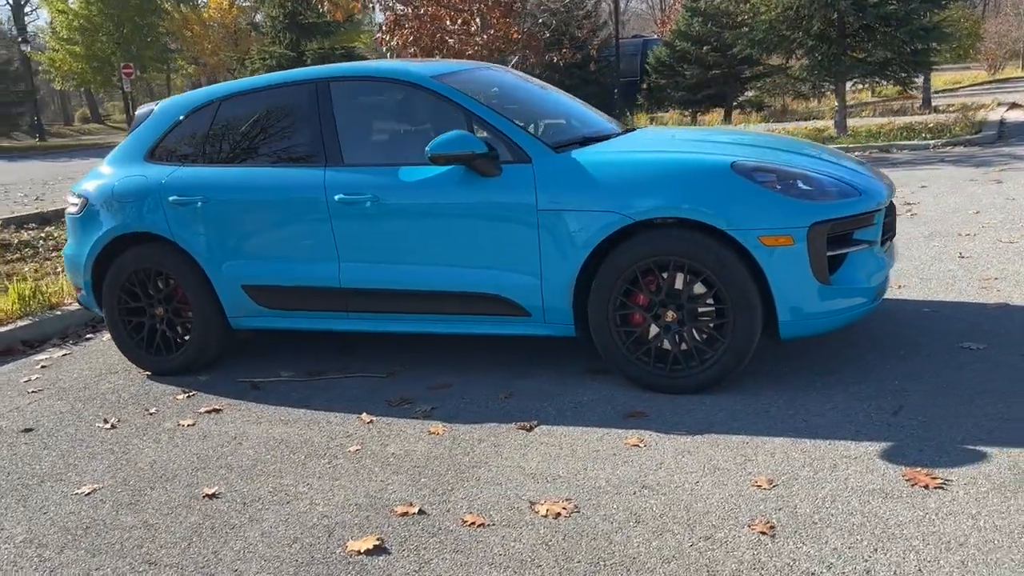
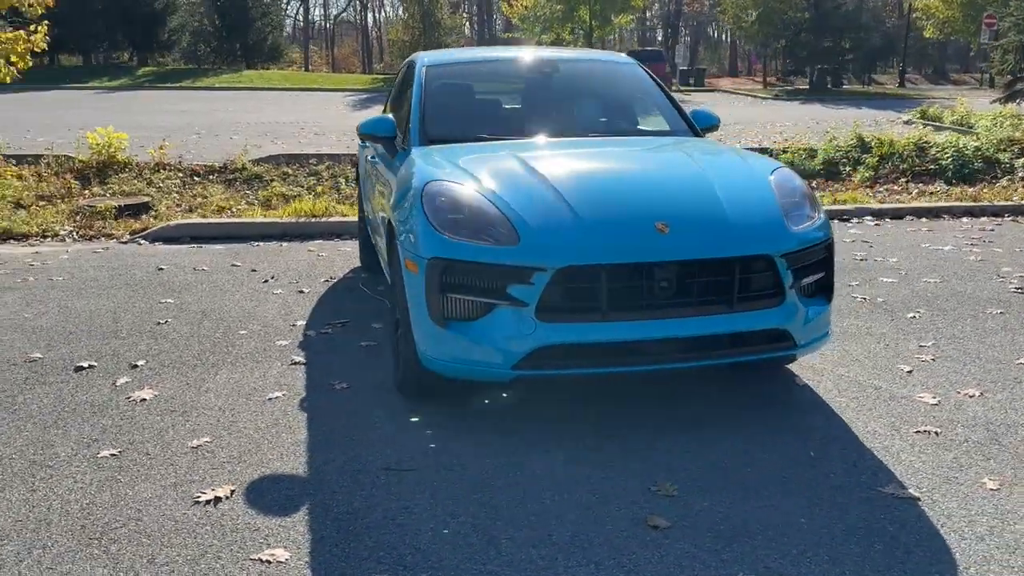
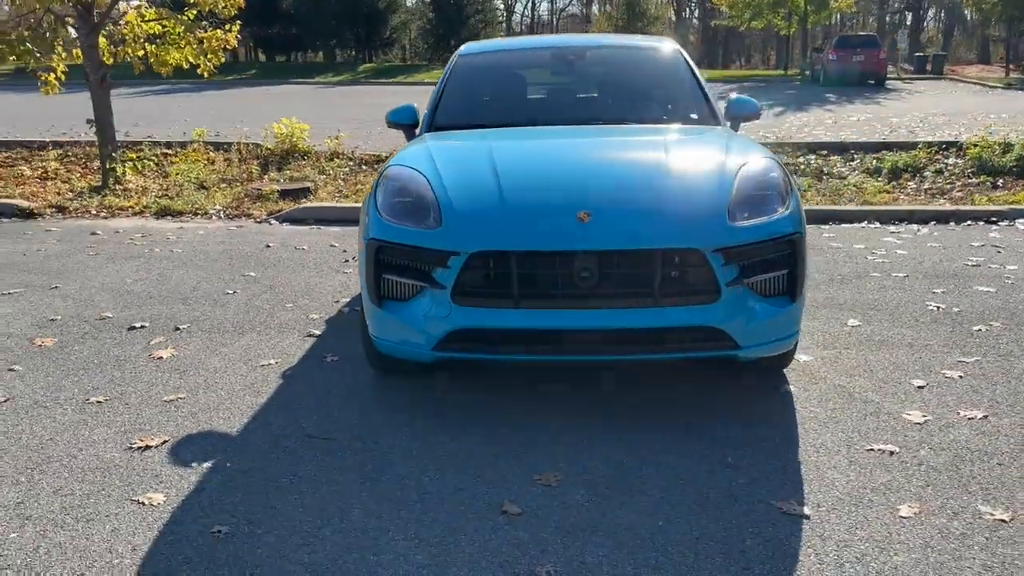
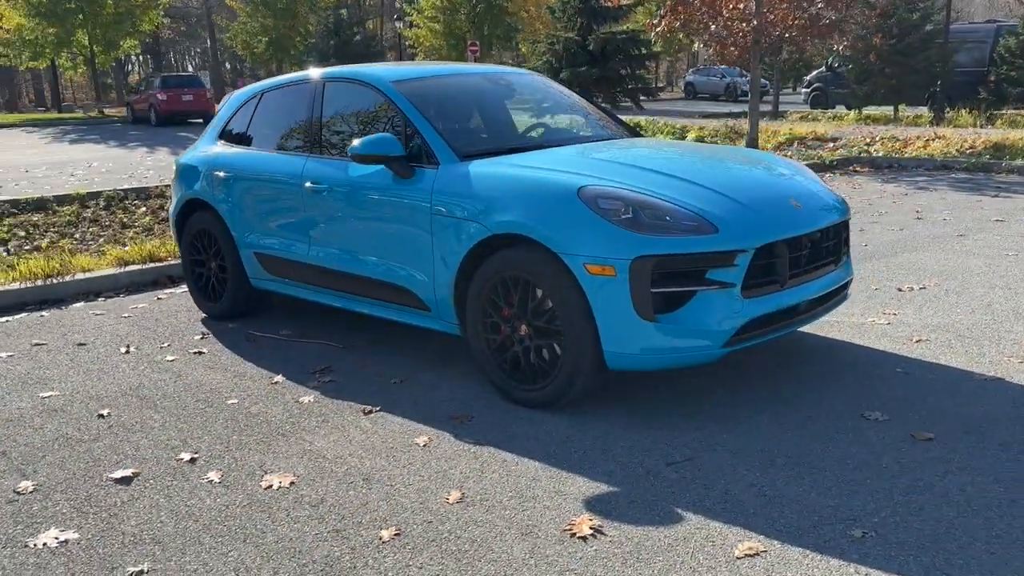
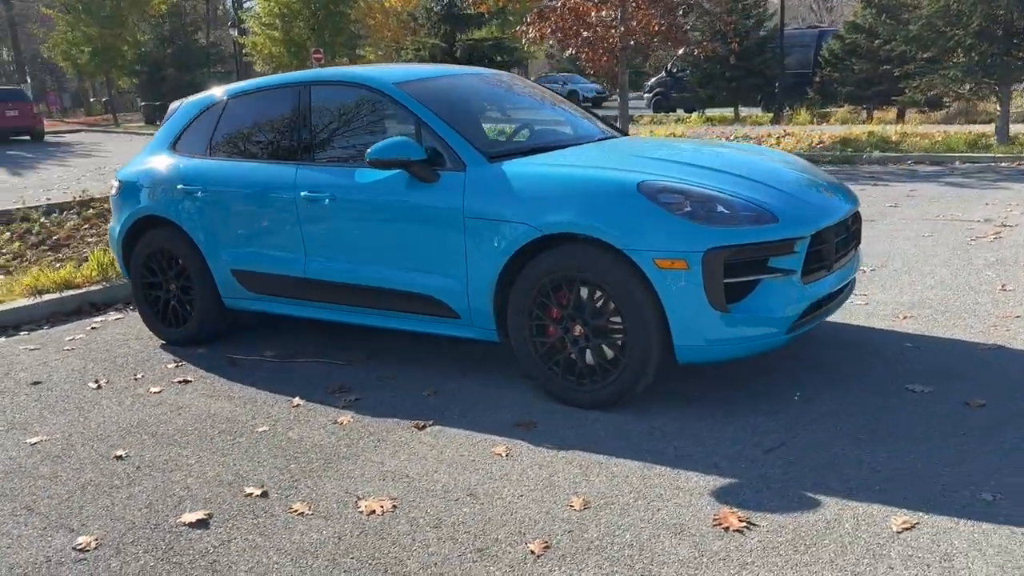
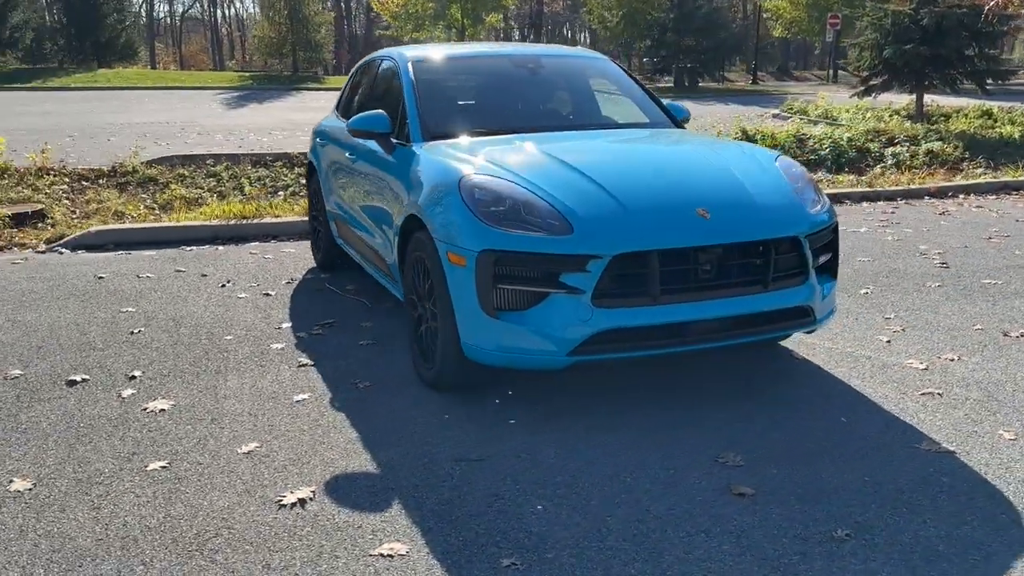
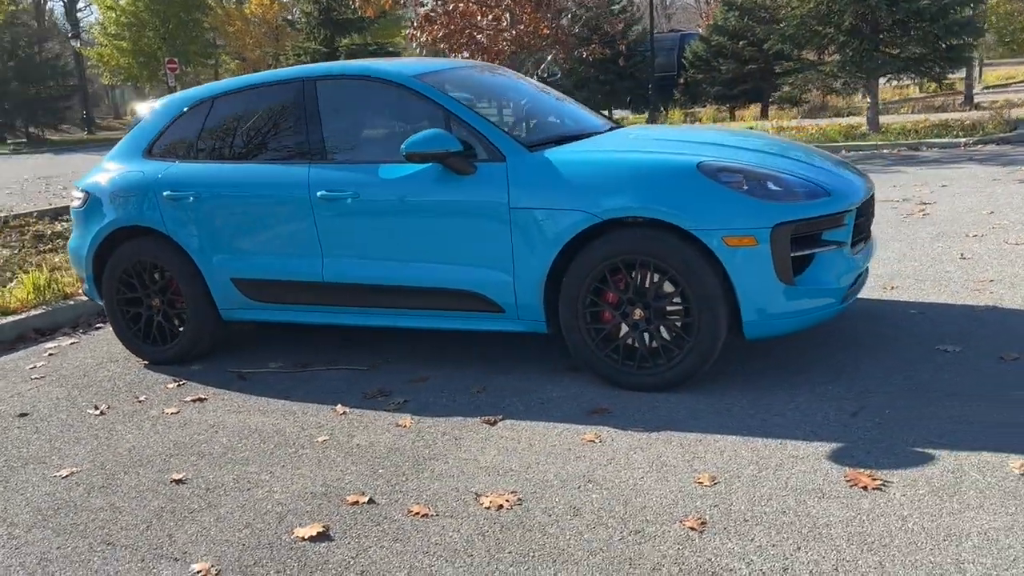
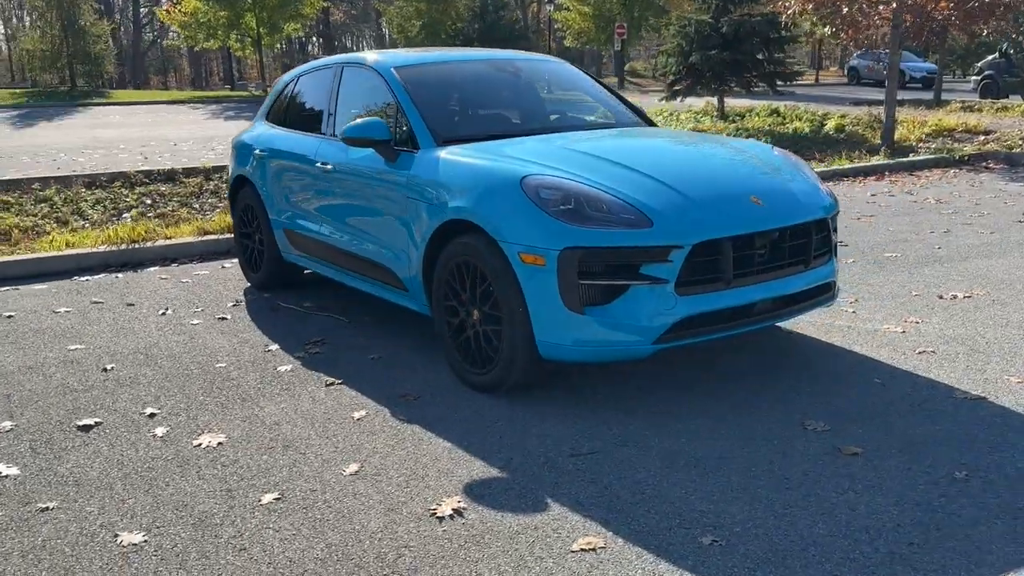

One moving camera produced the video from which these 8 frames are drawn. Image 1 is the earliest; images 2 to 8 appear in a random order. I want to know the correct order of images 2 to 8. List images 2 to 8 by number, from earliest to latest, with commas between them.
7, 5, 4, 8, 6, 2, 3
